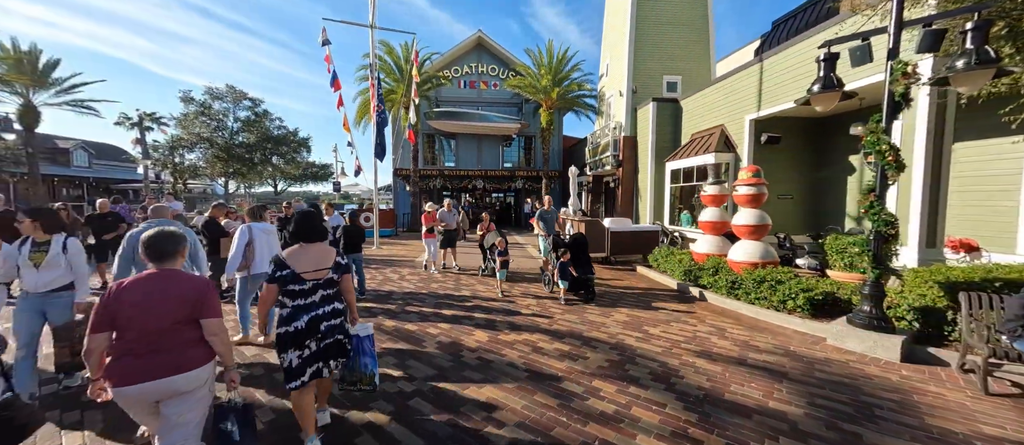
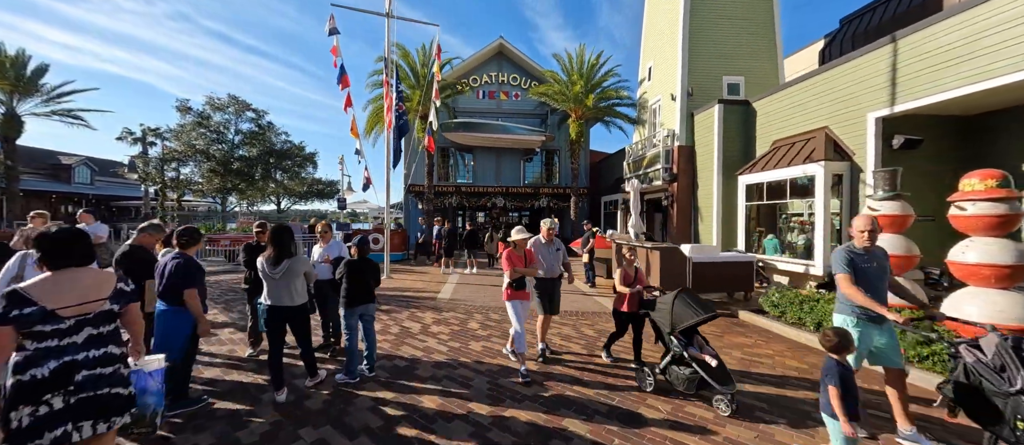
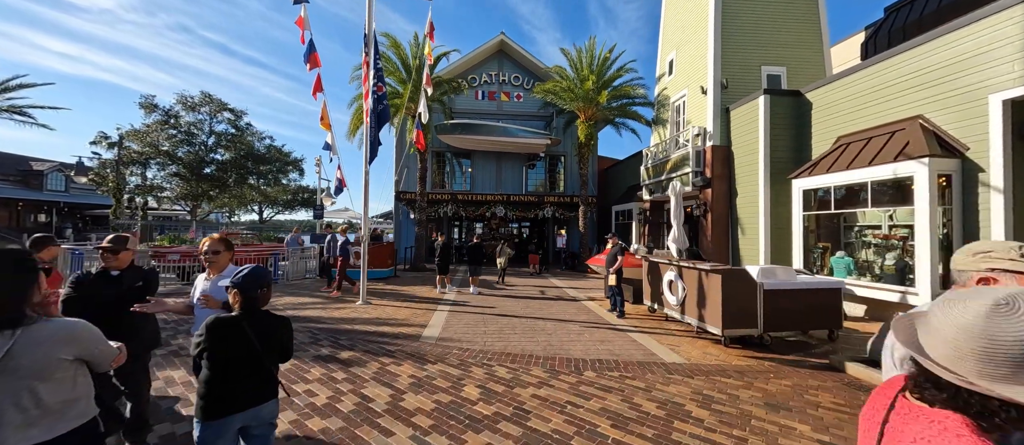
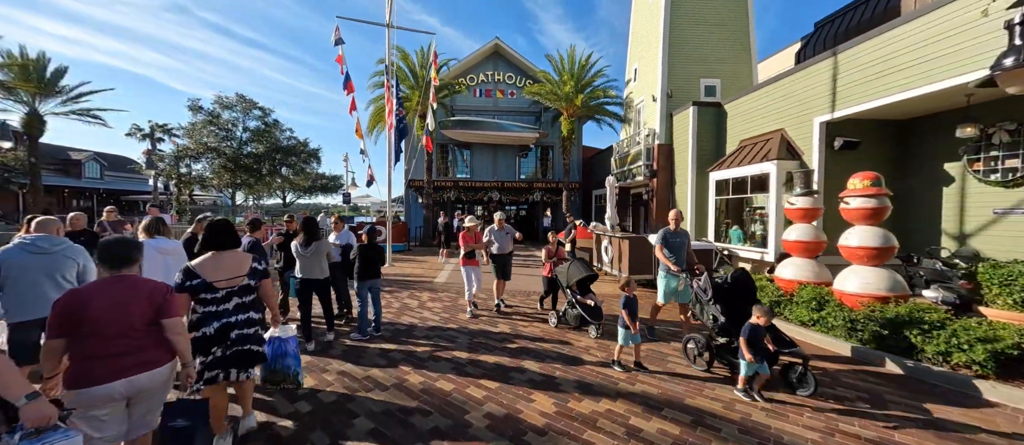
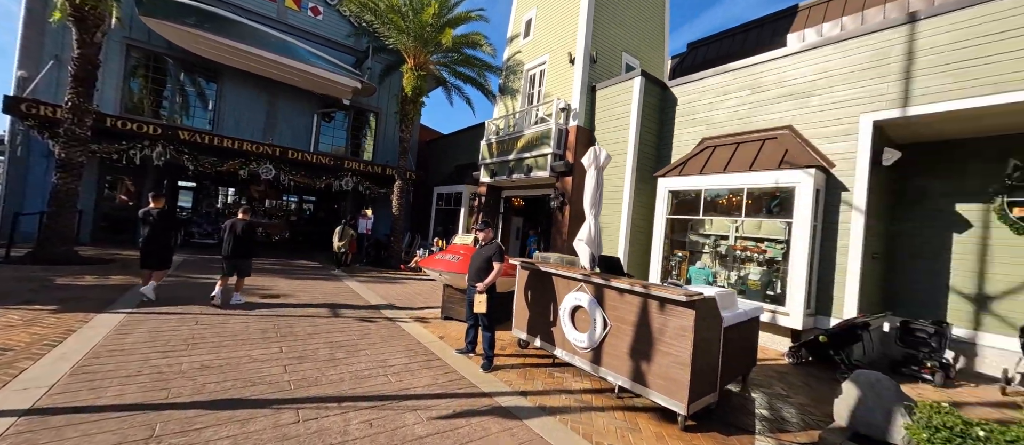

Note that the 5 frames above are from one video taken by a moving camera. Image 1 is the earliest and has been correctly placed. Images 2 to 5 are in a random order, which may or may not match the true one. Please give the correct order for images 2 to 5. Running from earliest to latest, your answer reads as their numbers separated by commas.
4, 2, 3, 5
